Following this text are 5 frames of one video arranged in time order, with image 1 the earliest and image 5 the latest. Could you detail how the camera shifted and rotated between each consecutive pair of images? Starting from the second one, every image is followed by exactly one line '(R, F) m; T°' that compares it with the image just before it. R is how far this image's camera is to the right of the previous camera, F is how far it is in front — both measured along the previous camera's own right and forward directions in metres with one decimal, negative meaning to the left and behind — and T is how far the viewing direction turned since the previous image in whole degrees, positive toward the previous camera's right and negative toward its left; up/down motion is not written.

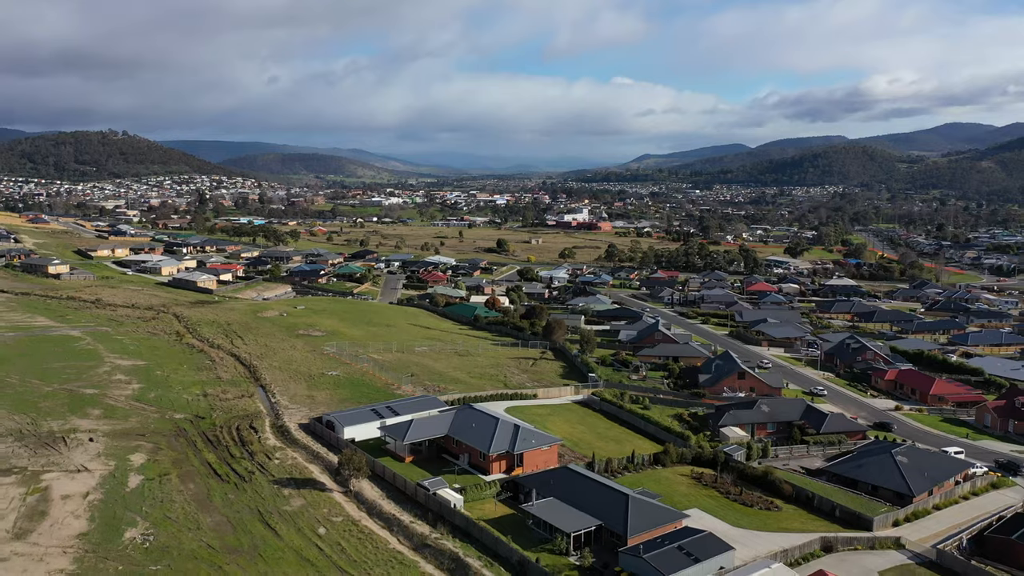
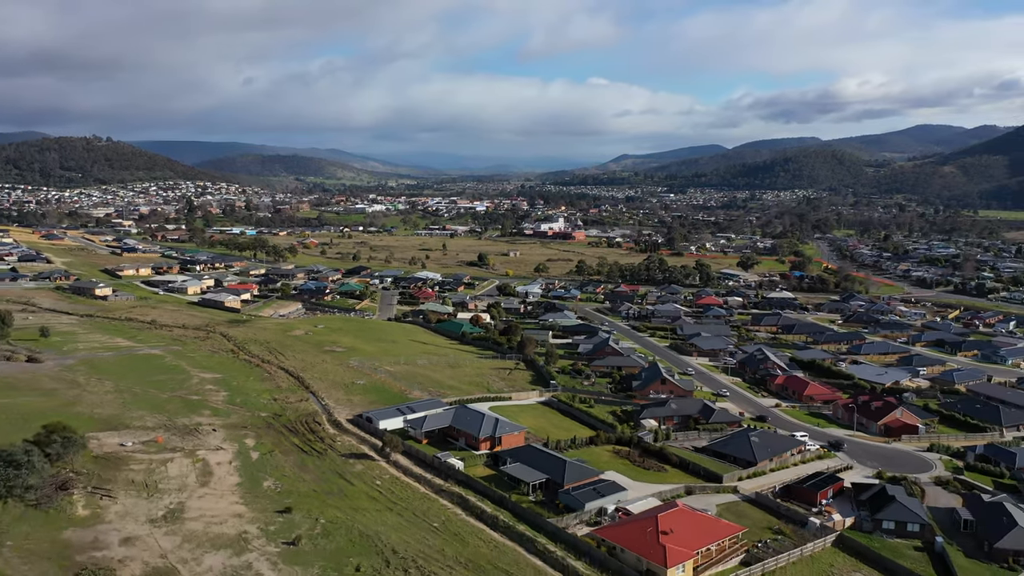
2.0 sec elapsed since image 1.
(0.0, -5.2) m; +1°
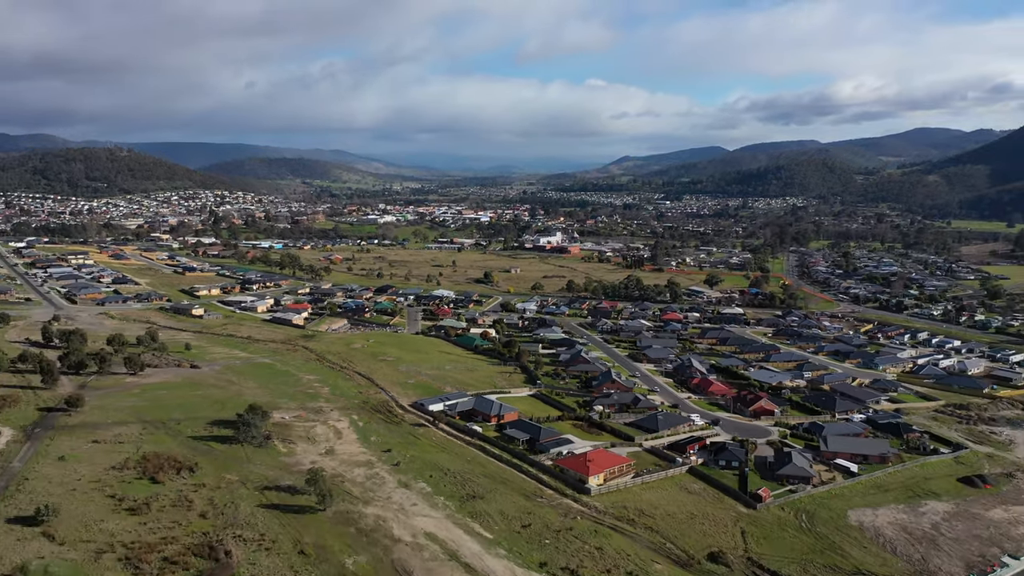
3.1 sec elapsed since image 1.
(+0.1, -10.0) m; 0°
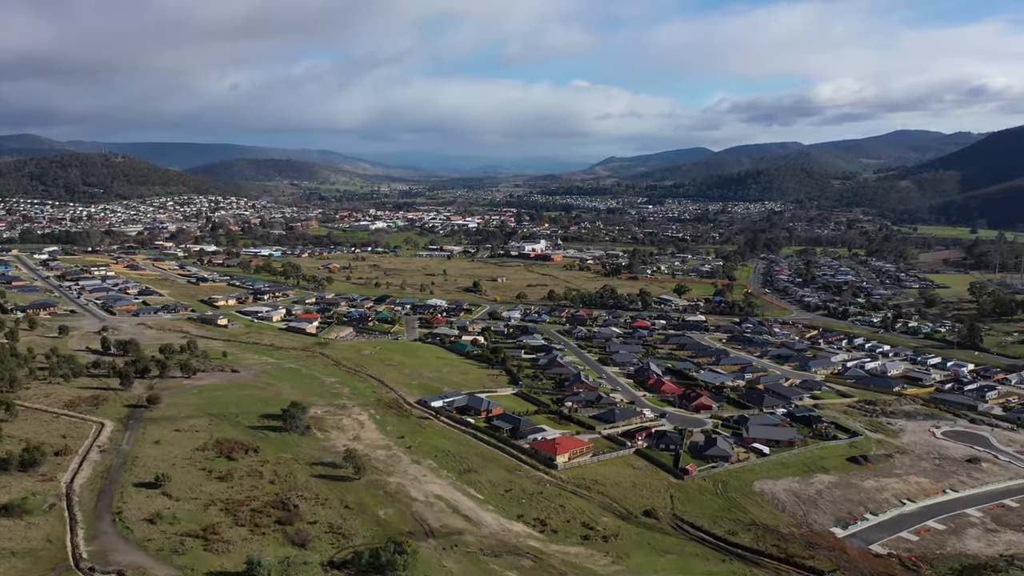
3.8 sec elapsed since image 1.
(0.0, -6.3) m; +1°
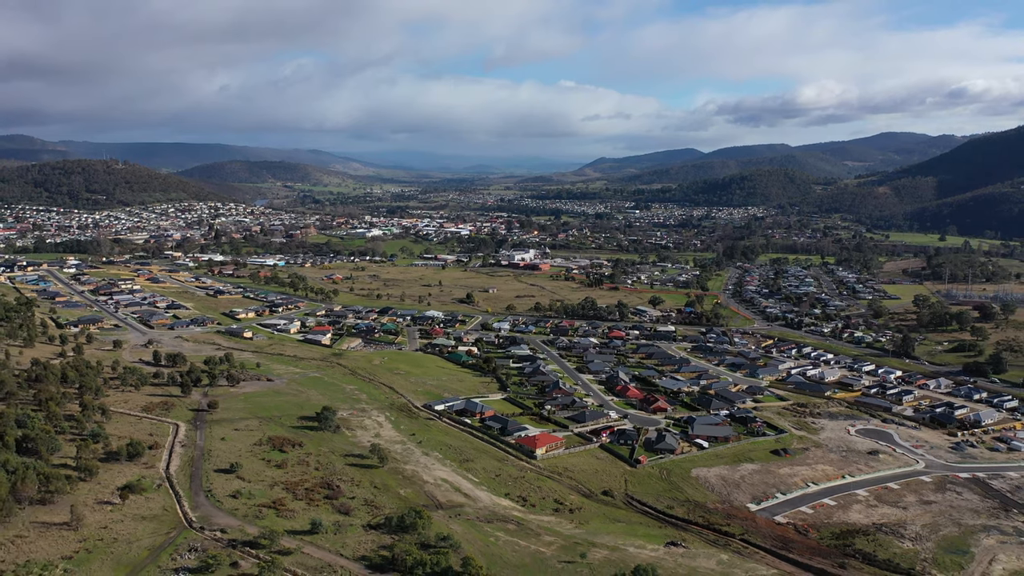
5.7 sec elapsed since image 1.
(+0.1, -7.1) m; +1°
